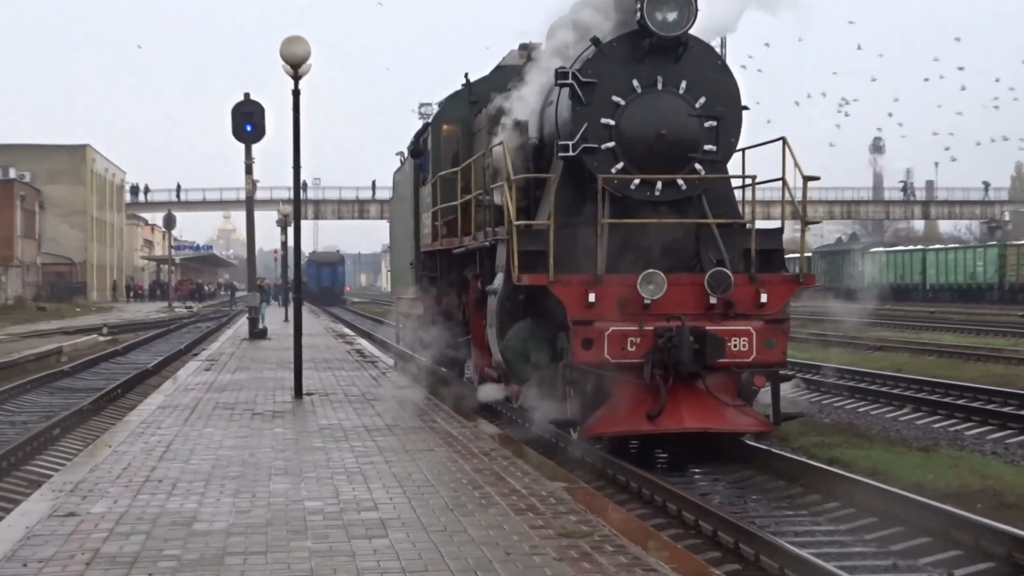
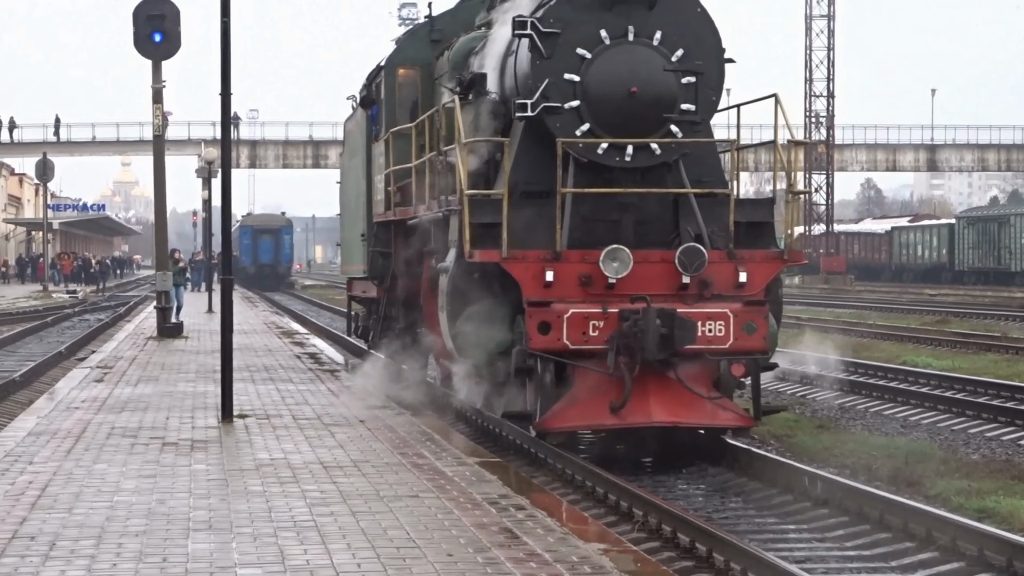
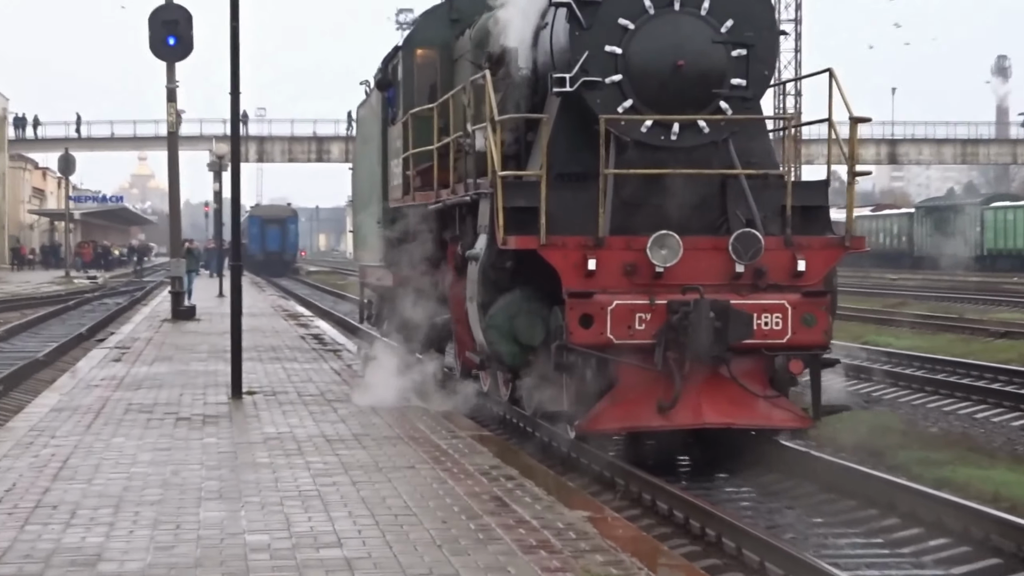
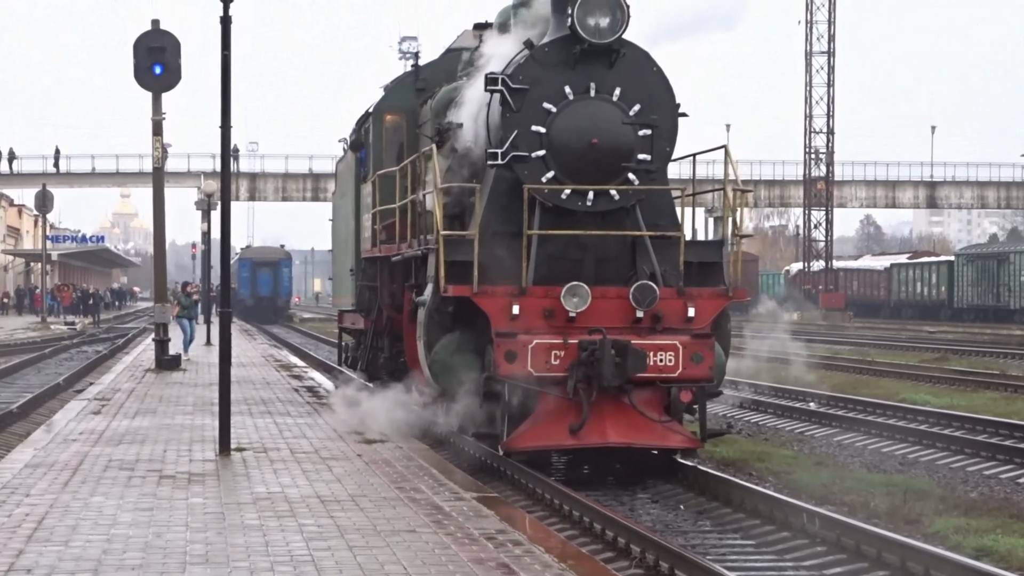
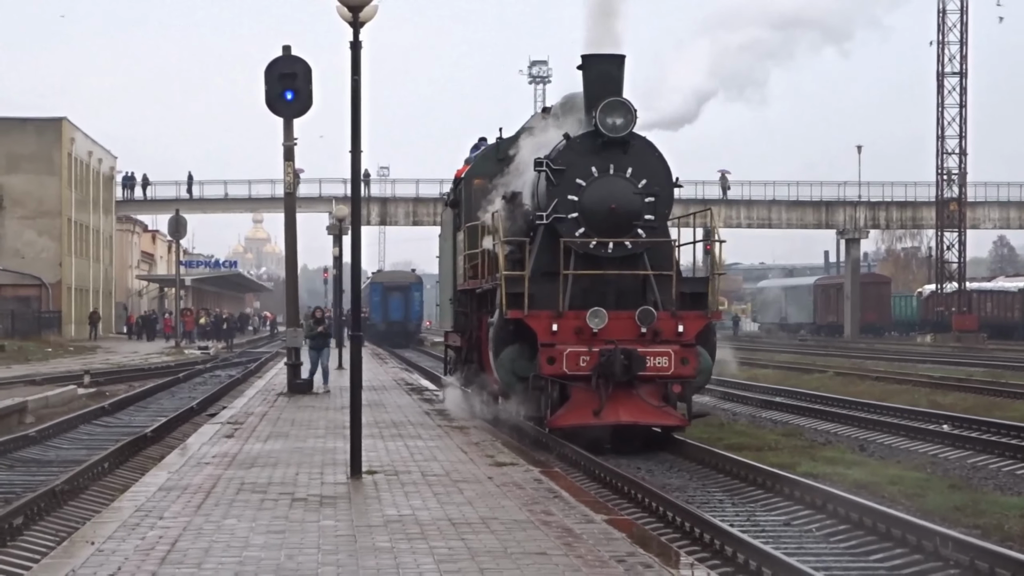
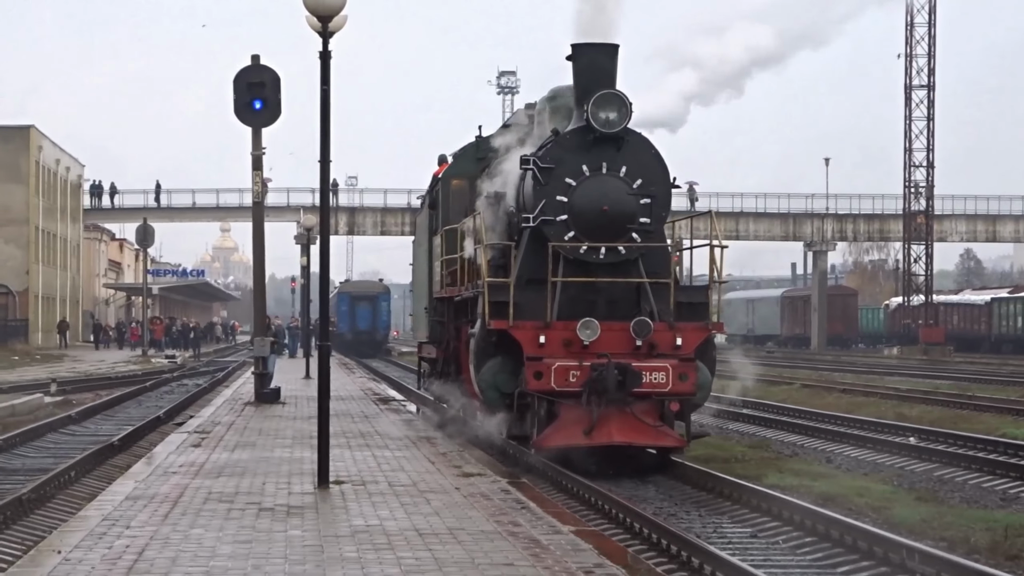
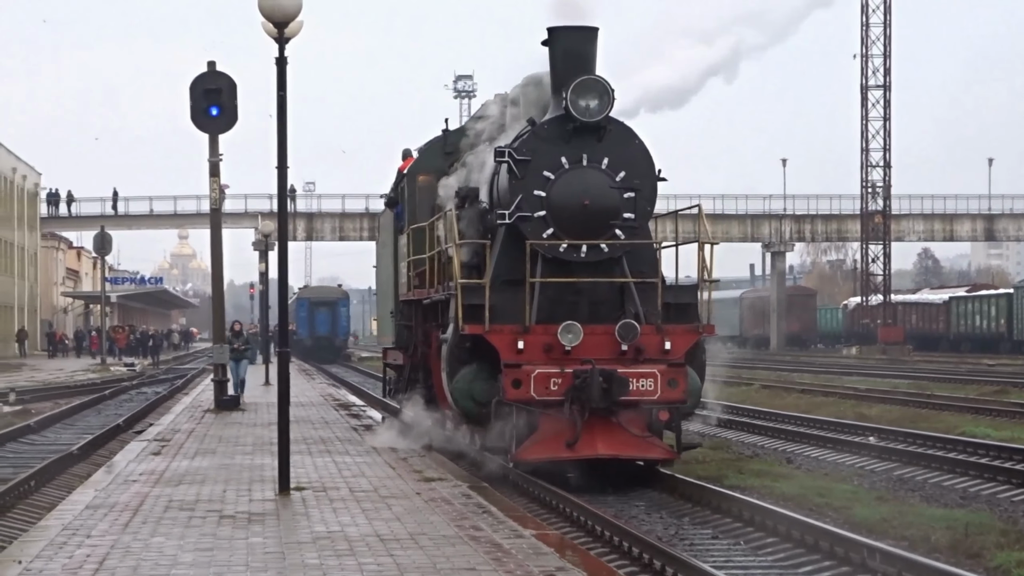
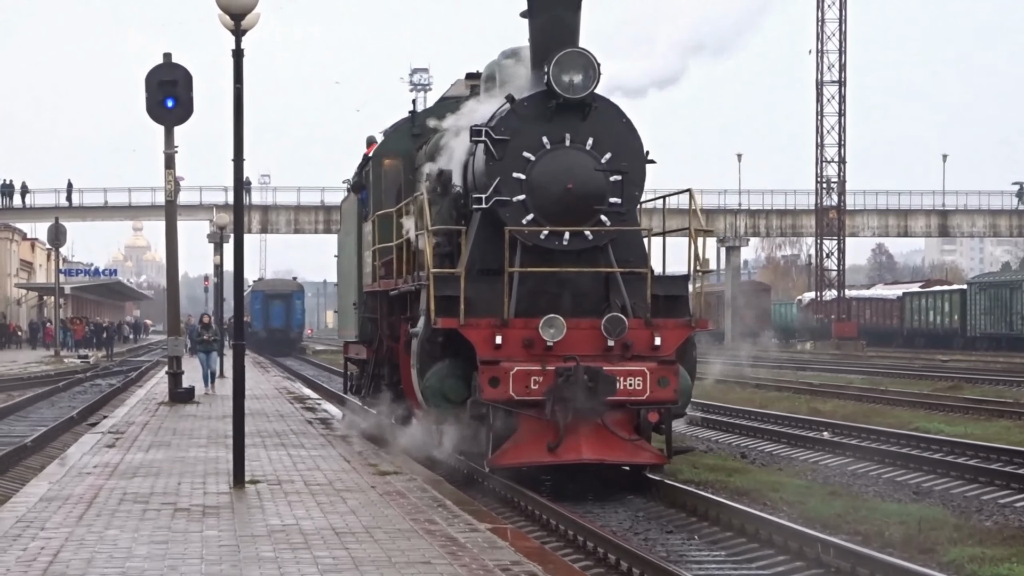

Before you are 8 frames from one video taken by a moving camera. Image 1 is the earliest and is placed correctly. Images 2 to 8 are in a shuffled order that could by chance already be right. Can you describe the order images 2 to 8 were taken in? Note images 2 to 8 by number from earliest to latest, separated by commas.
3, 2, 4, 8, 7, 6, 5
